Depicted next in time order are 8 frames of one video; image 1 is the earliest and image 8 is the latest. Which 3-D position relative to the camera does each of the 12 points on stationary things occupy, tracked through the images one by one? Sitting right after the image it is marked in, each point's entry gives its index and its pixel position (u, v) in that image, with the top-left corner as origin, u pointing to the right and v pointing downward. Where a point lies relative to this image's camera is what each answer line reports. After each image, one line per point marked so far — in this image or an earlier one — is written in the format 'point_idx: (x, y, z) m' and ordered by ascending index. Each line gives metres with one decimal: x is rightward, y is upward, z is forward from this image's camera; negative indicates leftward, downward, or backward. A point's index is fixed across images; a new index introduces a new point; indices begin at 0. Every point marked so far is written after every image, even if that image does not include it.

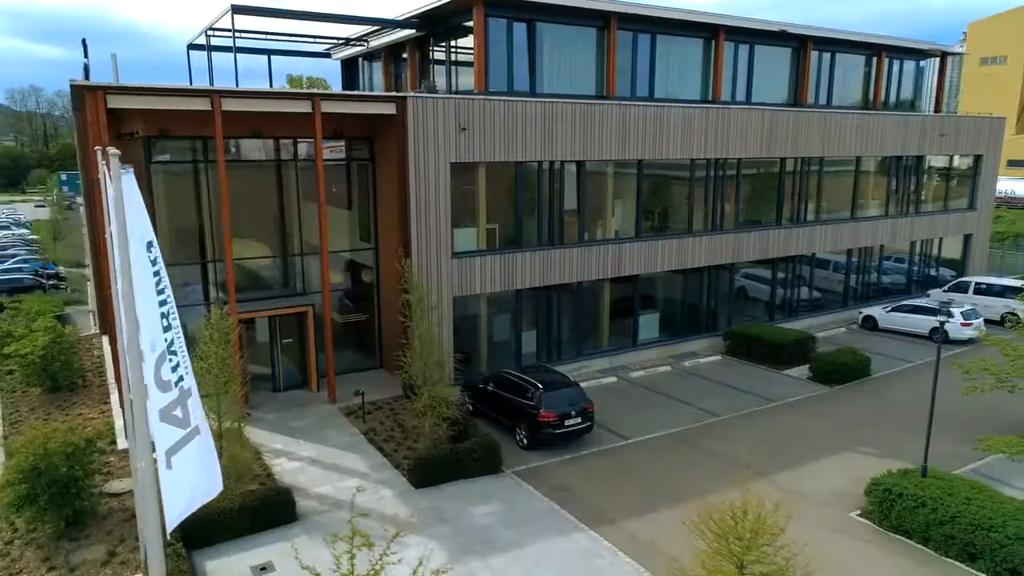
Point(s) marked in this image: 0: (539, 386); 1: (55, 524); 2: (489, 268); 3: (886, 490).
0: (+0.5, -2.0, +14.9) m
1: (-7.5, -3.9, +11.9) m
2: (-0.6, +0.5, +18.4) m
3: (+6.1, -3.3, +11.7) m
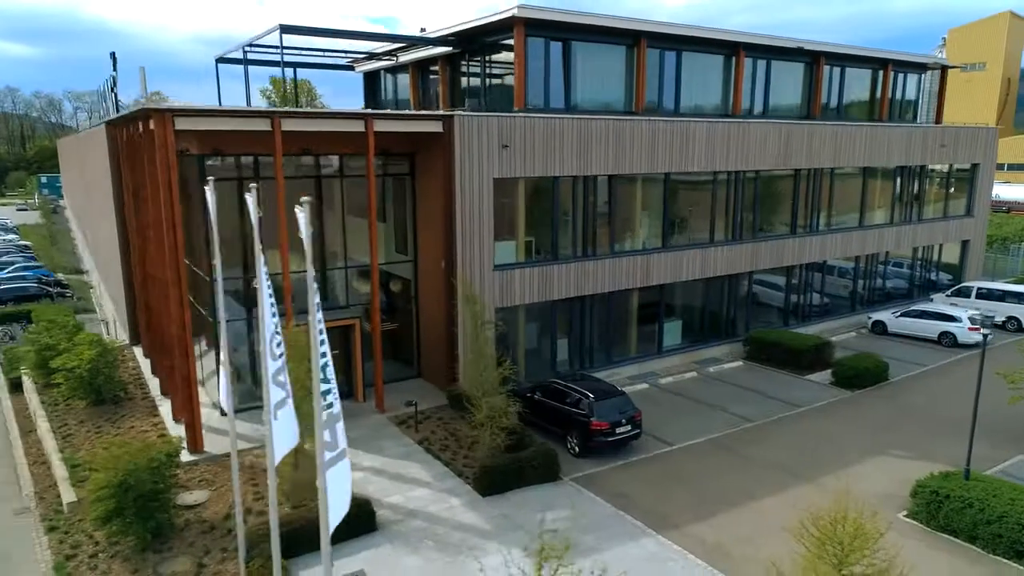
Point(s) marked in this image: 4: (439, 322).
0: (+1.6, -2.3, +15.5) m
1: (-6.3, -4.2, +12.2) m
2: (+0.4, +0.2, +19.0) m
3: (+7.3, -3.5, +12.4) m
4: (-1.9, -0.8, +18.5) m
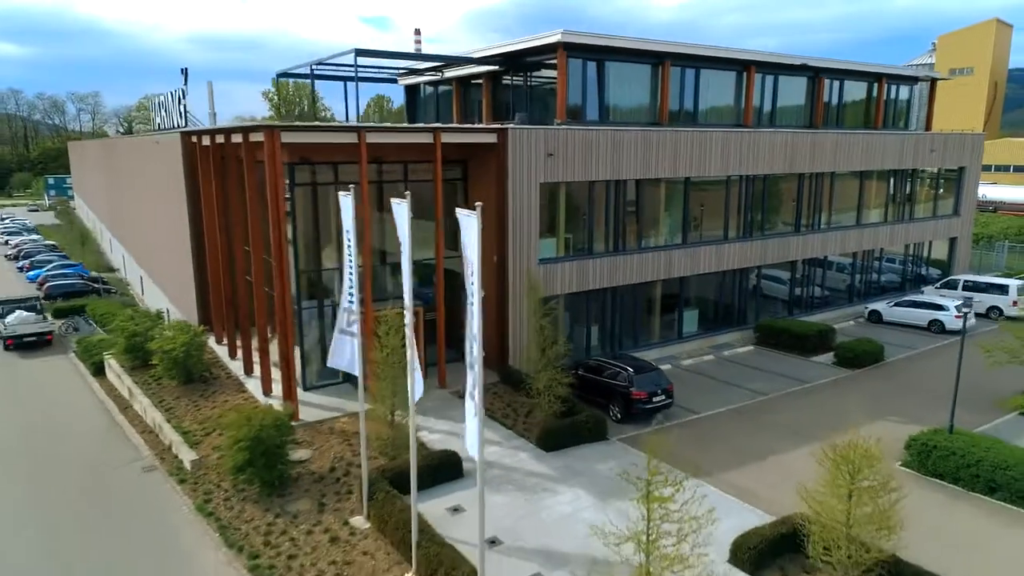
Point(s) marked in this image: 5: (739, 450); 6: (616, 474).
0: (+2.9, -2.0, +18.1) m
1: (-5.0, -4.0, +14.7) m
2: (+1.6, +0.5, +21.5) m
3: (+8.6, -3.2, +15.0) m
4: (-0.7, -0.6, +21.0) m
5: (+5.1, -3.7, +16.3) m
6: (+2.2, -3.8, +15.0) m
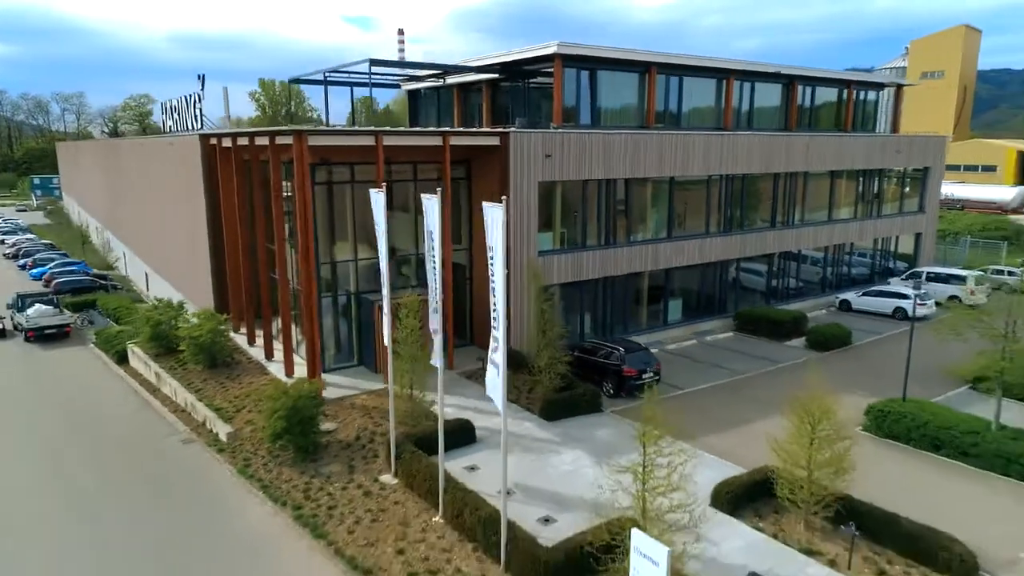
0: (+3.0, -1.7, +20.0) m
1: (-4.8, -3.7, +16.5) m
2: (+1.6, +0.8, +23.5) m
3: (+8.7, -2.9, +17.1) m
4: (-0.7, -0.3, +22.9) m
5: (+5.3, -3.3, +18.3) m
6: (+2.3, -3.5, +16.9) m
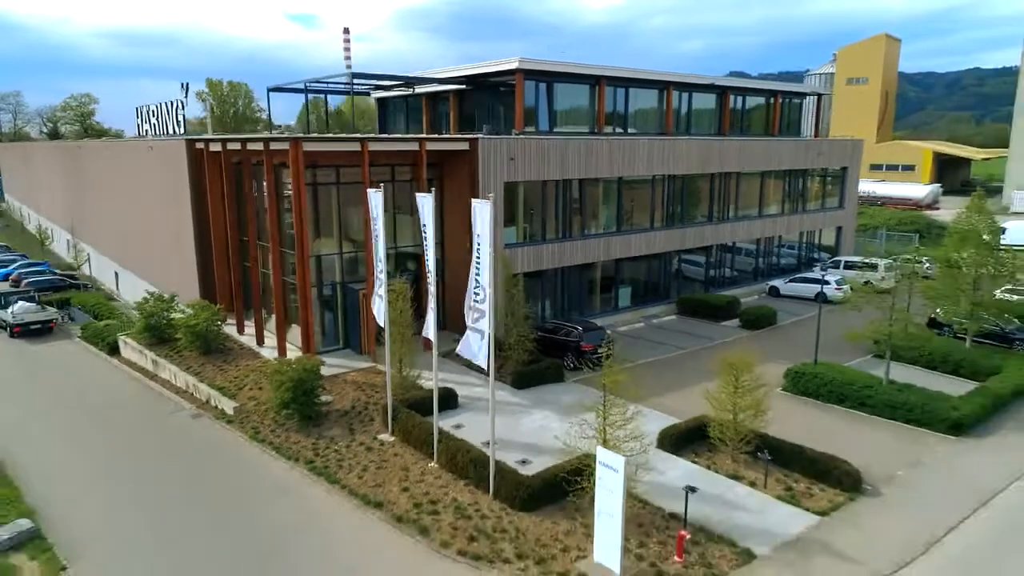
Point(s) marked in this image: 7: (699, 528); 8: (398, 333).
0: (+2.1, -1.3, +23.0) m
1: (-5.4, -3.4, +18.9) m
2: (+0.5, +1.2, +26.3) m
3: (+8.0, -2.4, +20.5) m
4: (-1.7, +0.1, +25.6) m
5: (+4.5, -2.9, +21.4) m
6: (+1.7, -3.1, +19.8) m
7: (+3.4, -4.4, +13.2) m
8: (-3.1, -1.2, +19.5) m
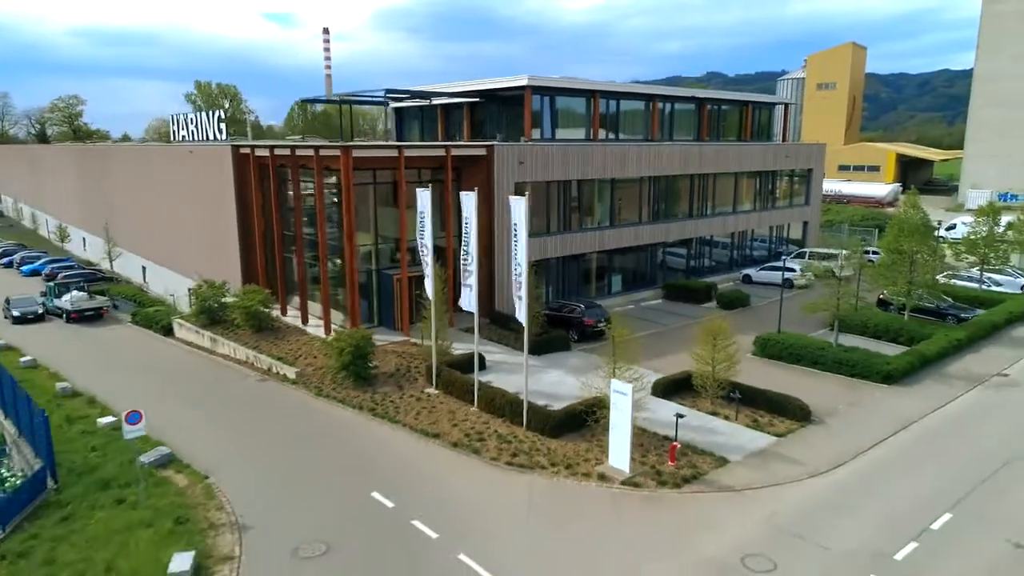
0: (+2.6, -0.7, +27.1) m
1: (-4.8, -2.8, +22.8) m
2: (+0.9, +1.8, +30.4) m
3: (+8.6, -1.8, +24.8) m
4: (-1.3, +0.7, +29.6) m
5: (+5.1, -2.3, +25.6) m
6: (+2.3, -2.5, +24.0) m
7: (+4.2, -3.8, +17.4) m
8: (-2.5, -0.6, +23.5) m
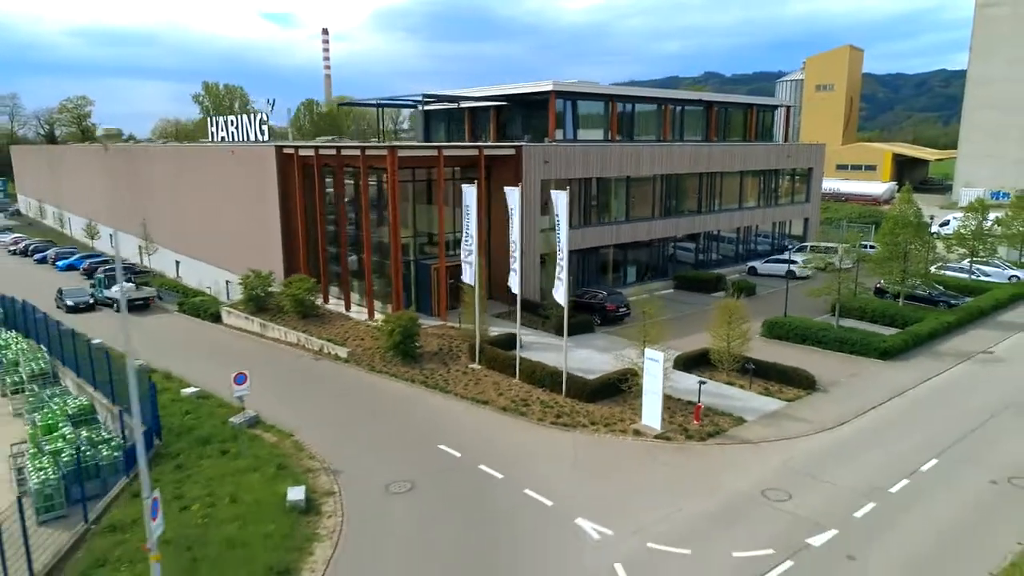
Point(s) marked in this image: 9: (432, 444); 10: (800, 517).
0: (+3.8, -0.2, +29.6) m
1: (-3.6, -2.4, +25.3) m
2: (+2.0, +2.3, +32.9) m
3: (+9.8, -1.3, +27.3) m
4: (-0.2, +1.1, +32.1) m
5: (+6.2, -1.8, +28.1) m
6: (+3.4, -2.1, +26.4) m
7: (+5.4, -3.3, +19.9) m
8: (-1.3, -0.2, +26.0) m
9: (-2.1, -4.0, +18.5) m
10: (+5.7, -4.5, +14.3) m
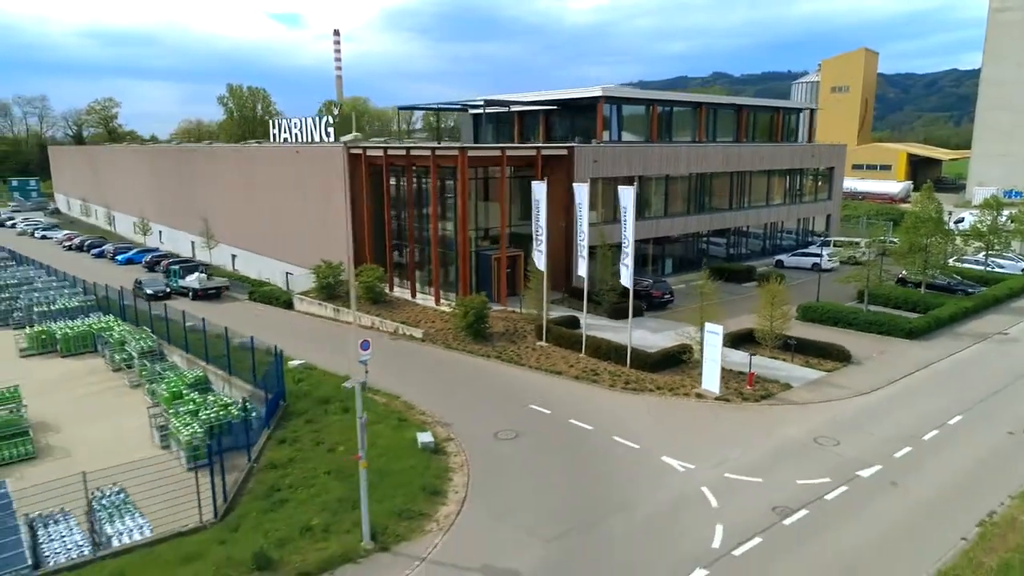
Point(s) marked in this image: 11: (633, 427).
0: (+6.2, +0.3, +32.4) m
1: (-1.2, -1.8, +28.2) m
2: (+4.5, +2.8, +35.7) m
3: (+12.2, -0.8, +30.0) m
4: (+2.3, +1.6, +35.0) m
5: (+8.7, -1.3, +30.9) m
6: (+5.8, -1.5, +29.3) m
7: (+7.7, -2.8, +22.7) m
8: (+1.1, +0.4, +28.9) m
9: (+0.3, -3.5, +21.4) m
10: (+8.0, -4.0, +17.1) m
11: (+3.2, -3.8, +19.6) m
